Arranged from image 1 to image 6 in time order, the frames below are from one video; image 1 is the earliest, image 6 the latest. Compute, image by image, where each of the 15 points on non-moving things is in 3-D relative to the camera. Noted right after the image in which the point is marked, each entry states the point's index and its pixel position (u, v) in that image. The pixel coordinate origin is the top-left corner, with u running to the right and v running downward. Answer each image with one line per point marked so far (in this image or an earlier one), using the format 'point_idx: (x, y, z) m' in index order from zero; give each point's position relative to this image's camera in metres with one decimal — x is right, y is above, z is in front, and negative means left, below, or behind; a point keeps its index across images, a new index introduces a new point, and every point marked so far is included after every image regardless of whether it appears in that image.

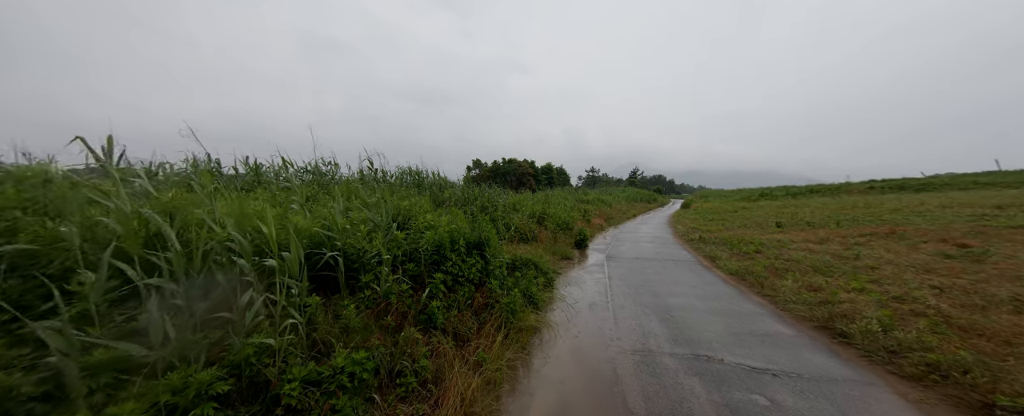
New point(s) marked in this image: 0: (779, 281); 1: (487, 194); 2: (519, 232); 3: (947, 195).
0: (+4.3, -1.2, +4.9) m
1: (-0.8, +0.3, +9.1) m
2: (+0.2, -0.7, +7.9) m
3: (+23.5, +0.7, +16.3) m
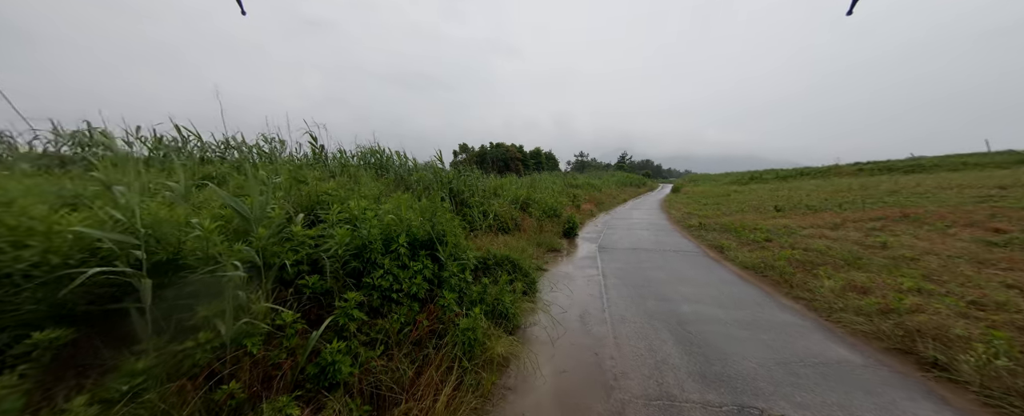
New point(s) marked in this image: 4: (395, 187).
0: (+4.0, -1.0, +4.0) m
1: (-1.3, +0.7, +7.9) m
2: (-0.3, -0.3, +6.9) m
3: (+22.7, +1.7, +15.9) m
4: (-2.4, +0.4, +6.2) m
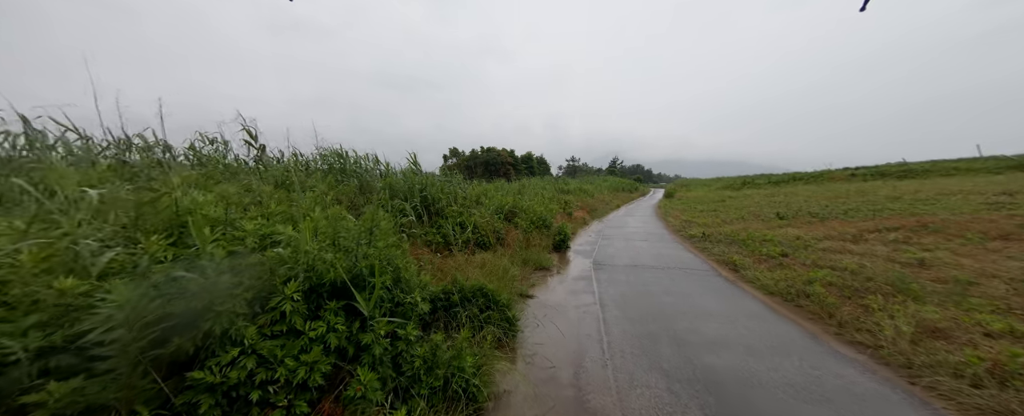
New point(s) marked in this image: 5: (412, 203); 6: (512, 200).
0: (+3.7, -1.1, +3.2) m
1: (-1.7, +0.5, +7.0) m
2: (-0.6, -0.5, +5.9) m
3: (+22.1, +1.3, +15.6) m
4: (-2.8, +0.2, +5.2) m
5: (-2.1, 0.0, +6.2) m
6: (0.0, +0.2, +8.2) m
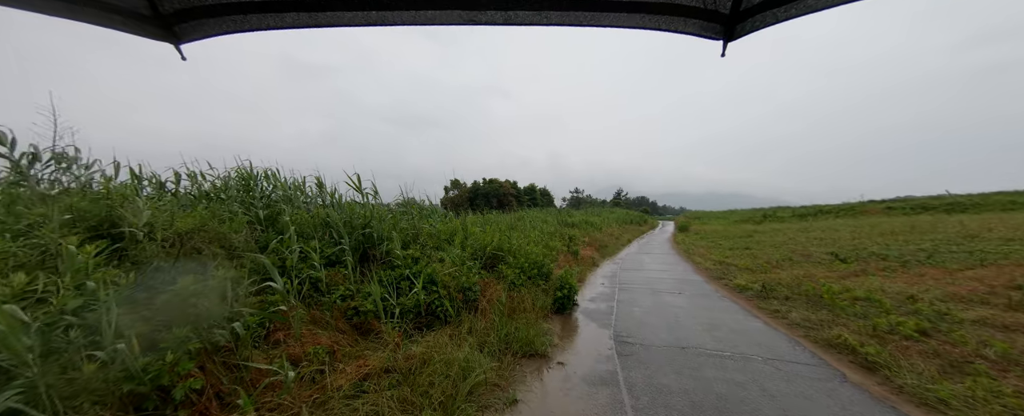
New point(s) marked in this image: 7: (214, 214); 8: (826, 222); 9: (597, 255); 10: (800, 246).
0: (+3.3, -1.4, +0.9) m
1: (-2.0, -0.2, +5.0) m
2: (-1.0, -1.1, +3.8) m
3: (+21.9, -0.4, +13.4) m
4: (-3.1, -0.3, +3.2) m
5: (-2.4, -0.6, +4.1) m
6: (-0.3, -0.6, +6.2) m
7: (-3.7, -0.1, +3.8) m
8: (+19.5, -0.8, +18.7) m
9: (+3.2, -1.8, +11.4) m
10: (+11.6, -1.5, +12.1) m
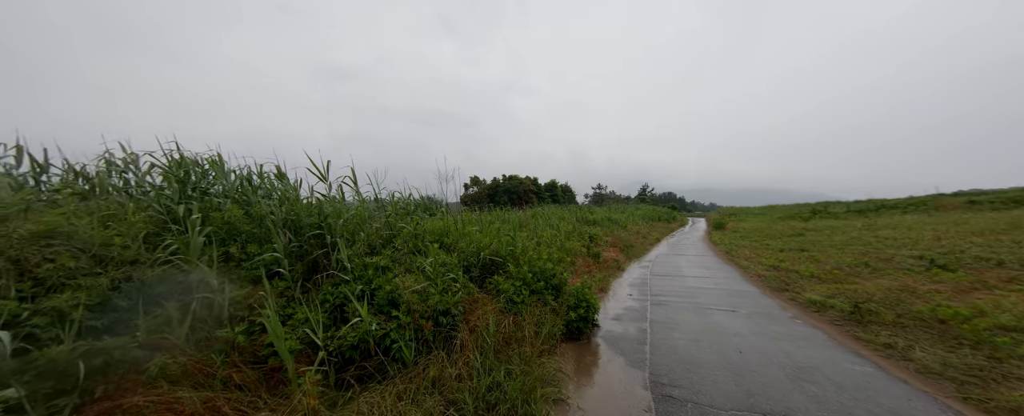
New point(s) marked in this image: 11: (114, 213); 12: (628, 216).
0: (+3.0, -1.4, -0.5) m
1: (-2.0, -0.2, +3.9) m
2: (-1.1, -1.1, +2.7) m
3: (+22.4, -0.1, +10.6) m
4: (-3.2, -0.2, +2.2) m
5: (-2.4, -0.5, +3.1) m
6: (-0.2, -0.5, +5.0) m
7: (-3.8, 0.0, +2.8) m
8: (+20.4, -0.5, +16.1) m
9: (+3.7, -1.6, +10.0) m
10: (+12.0, -1.3, +10.1) m
11: (-3.7, 0.0, +2.9) m
12: (+7.5, -0.5, +19.8) m
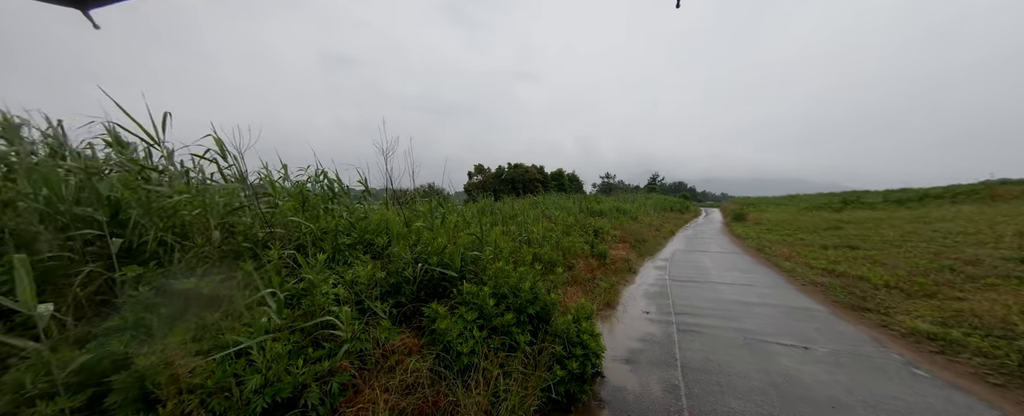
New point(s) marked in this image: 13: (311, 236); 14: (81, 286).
0: (+2.5, -1.4, -2.1) m
1: (-2.4, 0.0, +2.4) m
2: (-1.5, -1.0, +1.1) m
3: (+22.1, +0.2, +8.5) m
4: (-3.7, -0.2, +0.7) m
5: (-2.9, -0.4, +1.6) m
6: (-0.6, -0.4, +3.4) m
7: (-4.2, +0.1, +1.3) m
8: (+20.3, 0.0, +14.1) m
9: (+3.4, -1.3, +8.4) m
10: (+11.7, -1.0, +8.3) m
11: (-4.2, +0.1, +1.4) m
12: (+7.5, +0.2, +18.1) m
13: (-1.9, -0.2, +2.9) m
14: (-2.4, -0.4, +1.8) m
